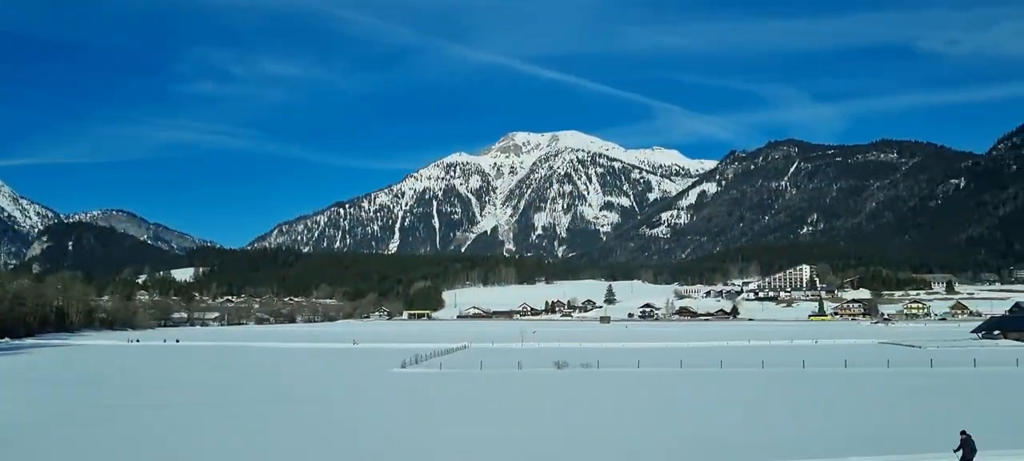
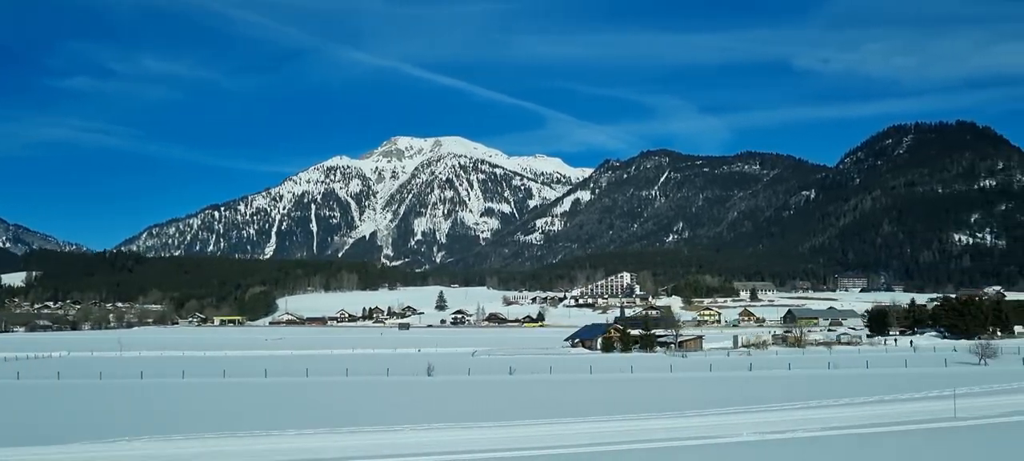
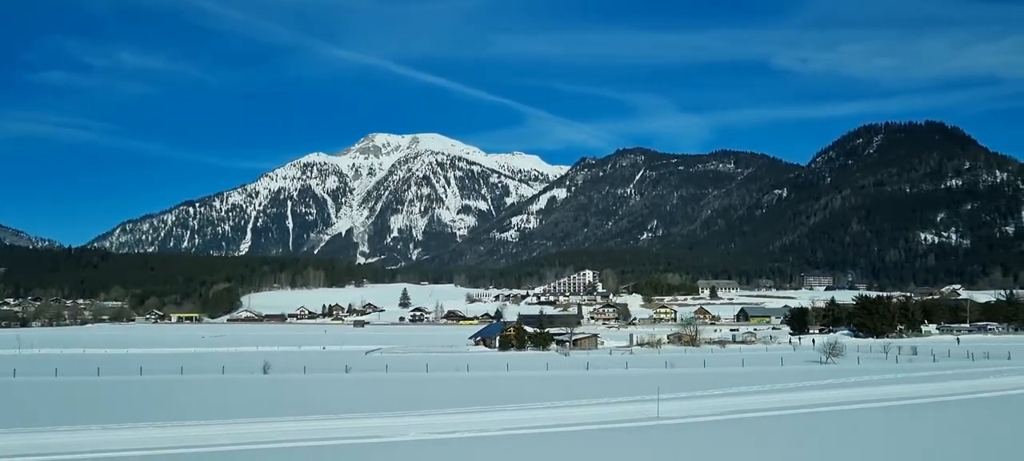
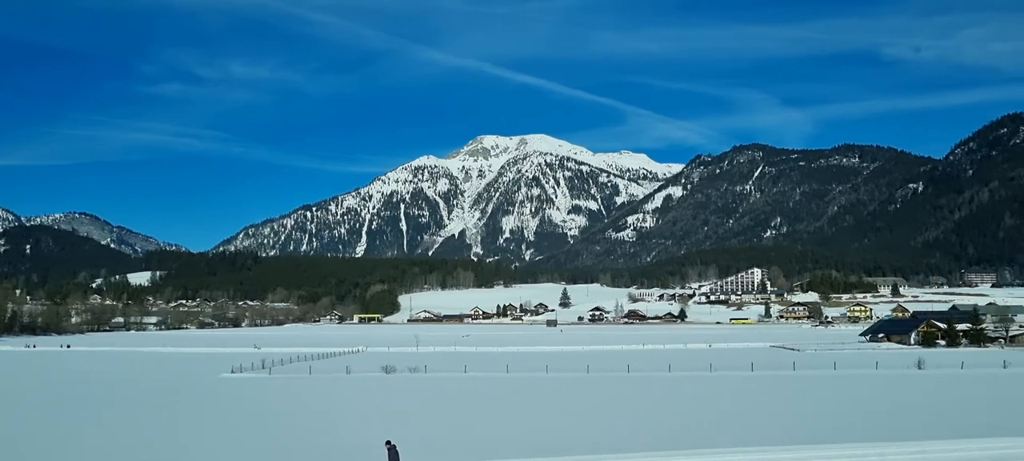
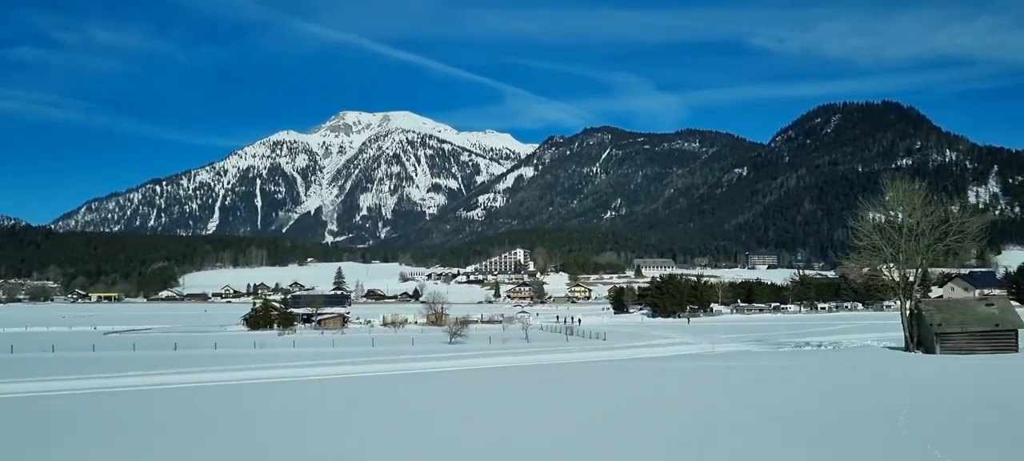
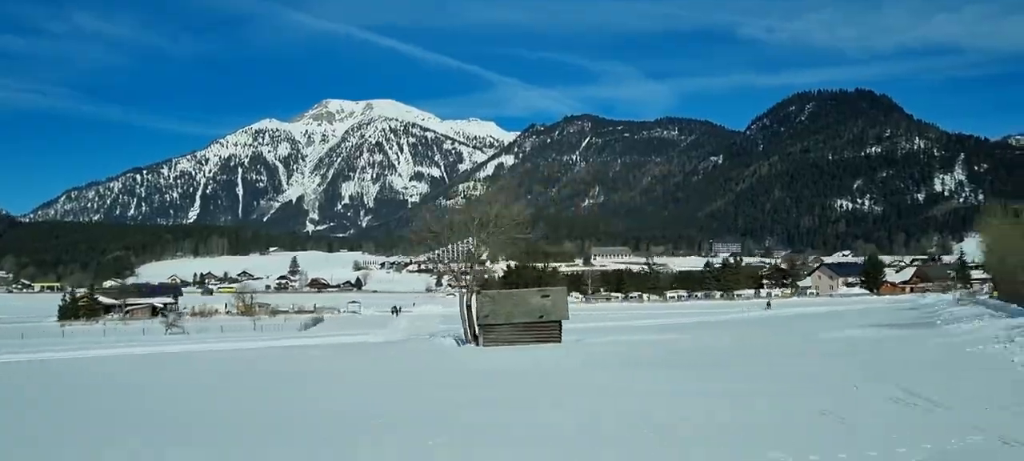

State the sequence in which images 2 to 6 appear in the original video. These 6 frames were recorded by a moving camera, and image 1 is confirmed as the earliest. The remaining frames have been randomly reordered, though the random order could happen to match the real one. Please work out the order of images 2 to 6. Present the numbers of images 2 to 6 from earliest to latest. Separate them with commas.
4, 2, 3, 5, 6
